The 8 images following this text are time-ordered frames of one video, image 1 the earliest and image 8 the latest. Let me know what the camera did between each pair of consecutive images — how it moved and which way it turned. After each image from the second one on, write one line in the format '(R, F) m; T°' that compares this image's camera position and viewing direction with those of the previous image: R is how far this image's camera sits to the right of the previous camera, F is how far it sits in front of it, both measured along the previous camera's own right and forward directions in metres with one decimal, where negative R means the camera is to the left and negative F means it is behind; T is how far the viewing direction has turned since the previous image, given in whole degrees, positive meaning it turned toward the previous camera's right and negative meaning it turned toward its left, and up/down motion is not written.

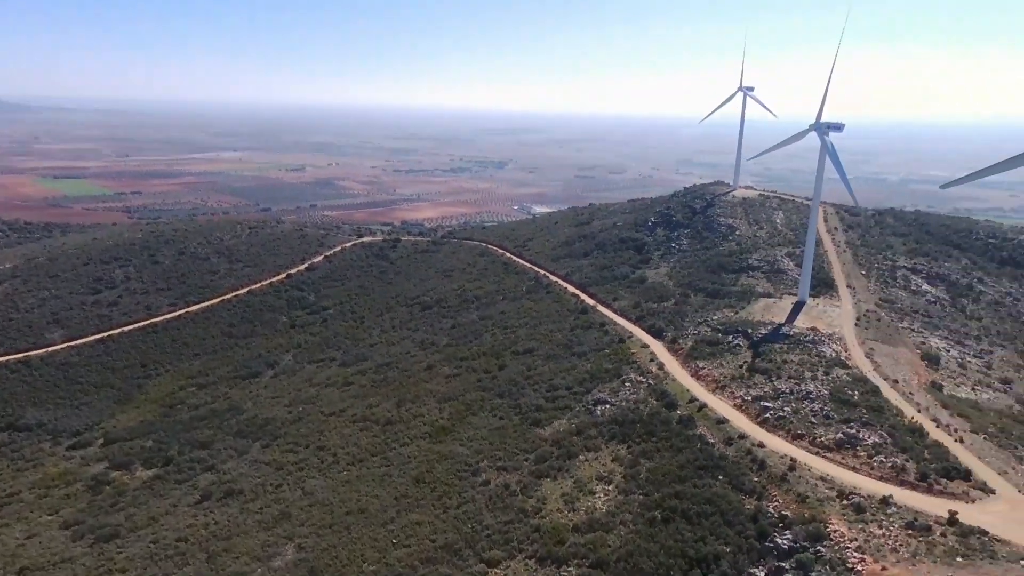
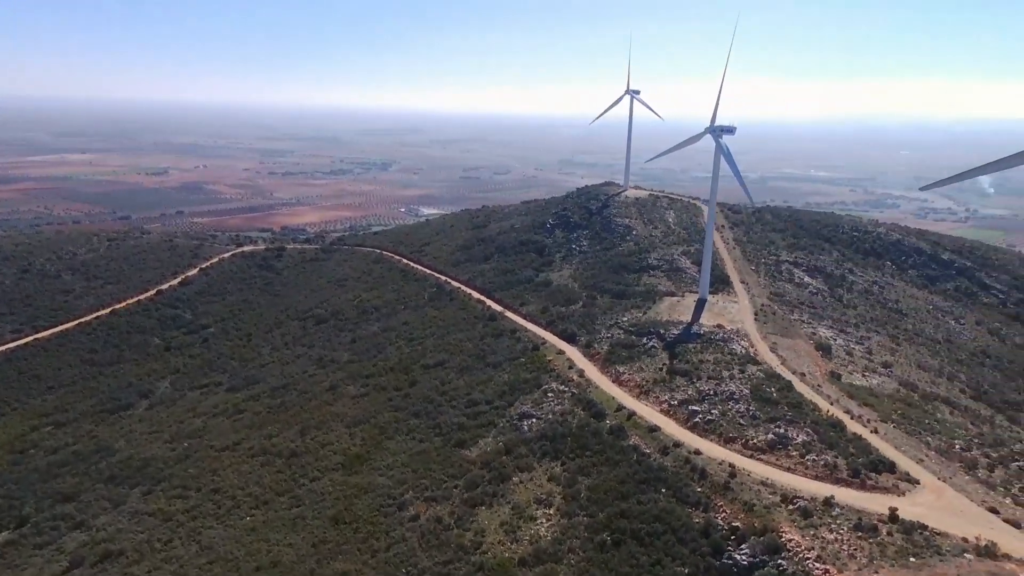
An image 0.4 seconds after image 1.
(-1.2, +1.8) m; +10°
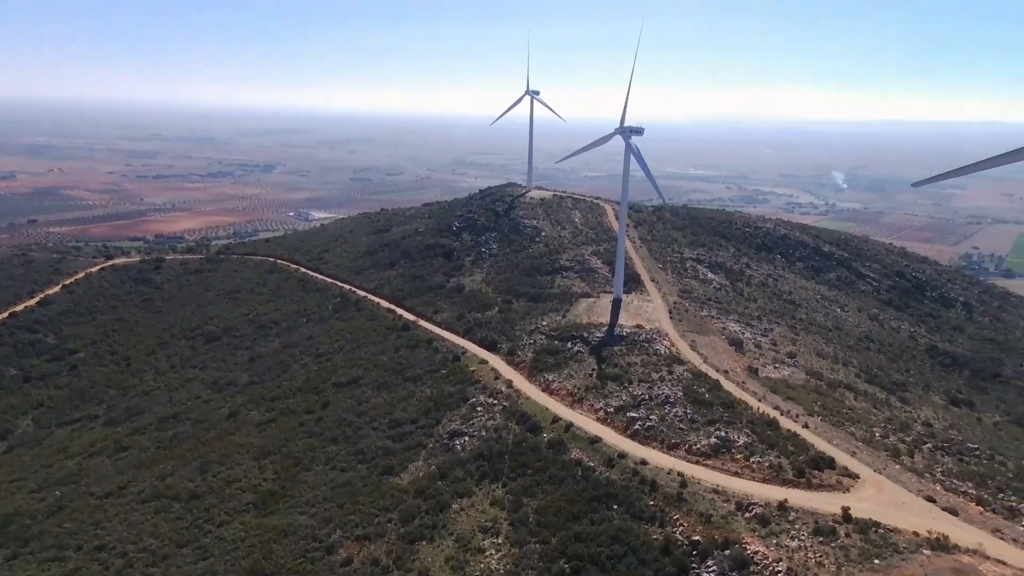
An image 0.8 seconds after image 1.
(-1.2, +1.7) m; +9°
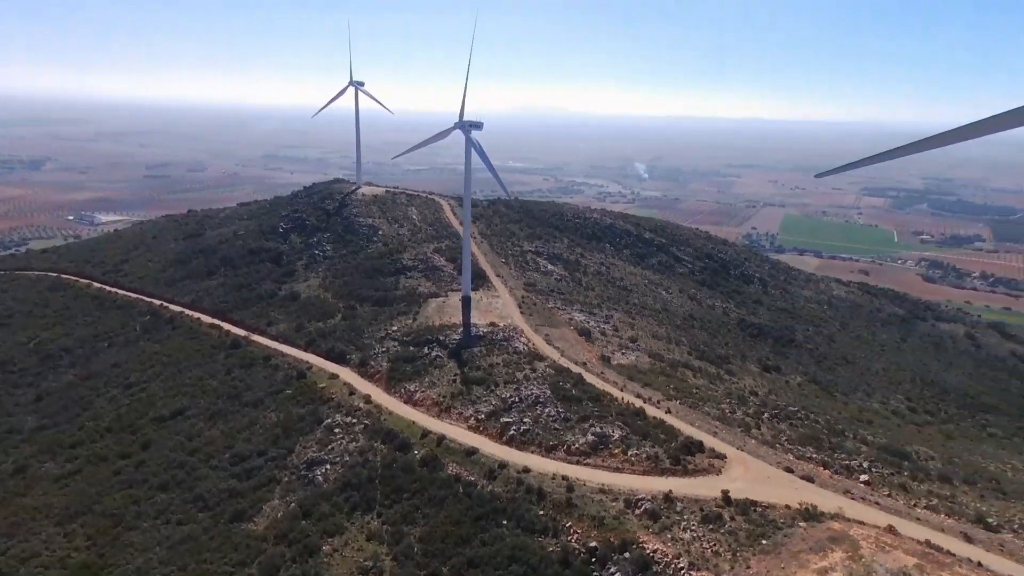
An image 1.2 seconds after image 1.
(-1.2, +1.6) m; +15°
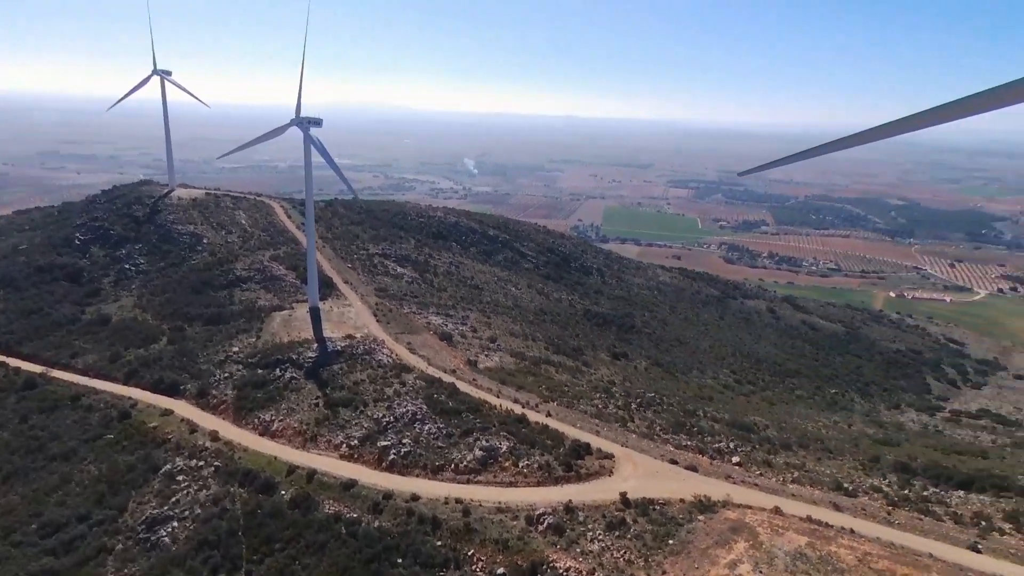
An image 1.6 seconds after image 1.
(-1.3, +1.5) m; +15°
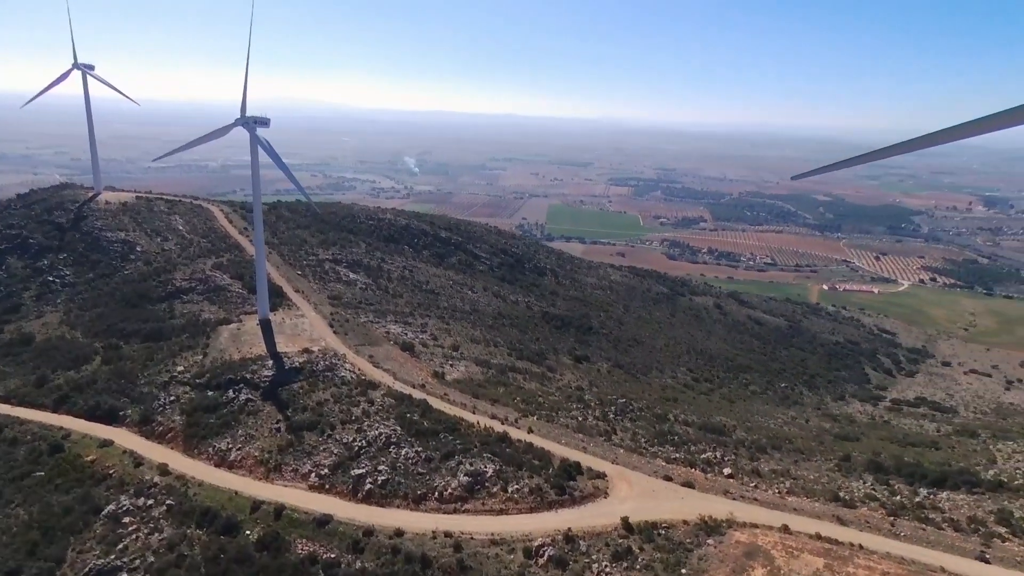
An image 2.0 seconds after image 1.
(-1.3, +1.4) m; +5°
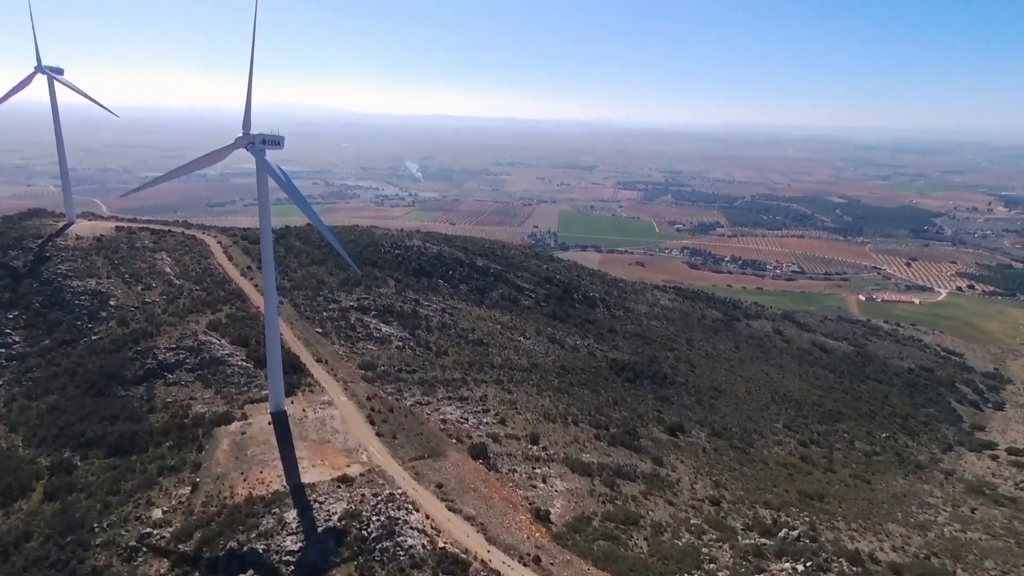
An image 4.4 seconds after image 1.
(-4.8, +10.8) m; 0°
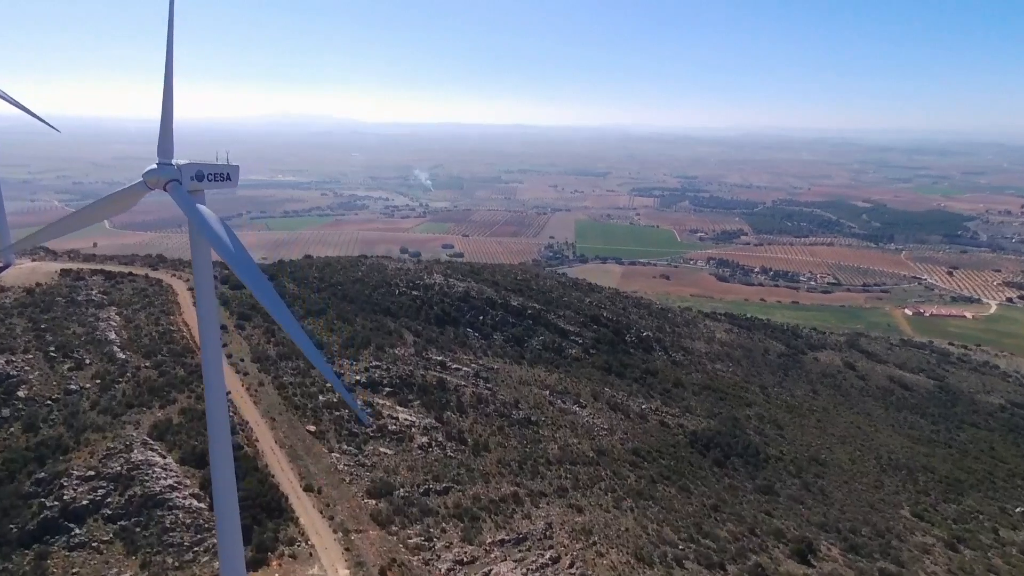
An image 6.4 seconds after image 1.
(-2.5, +11.0) m; -1°
